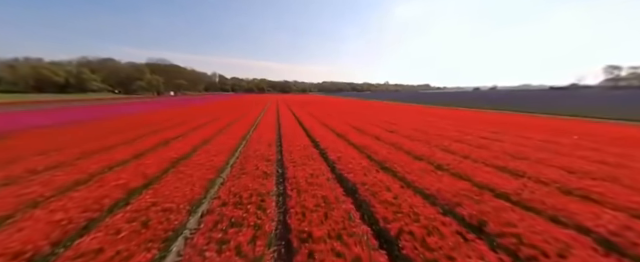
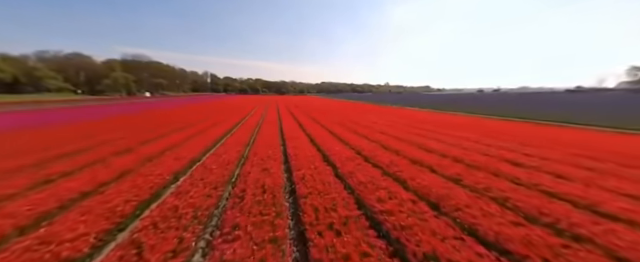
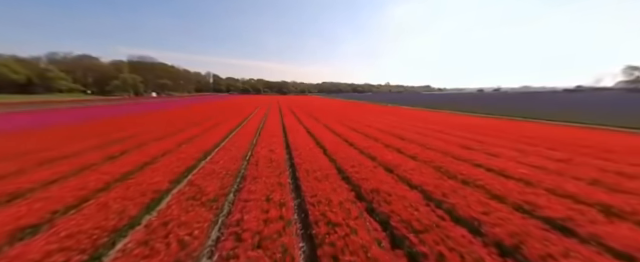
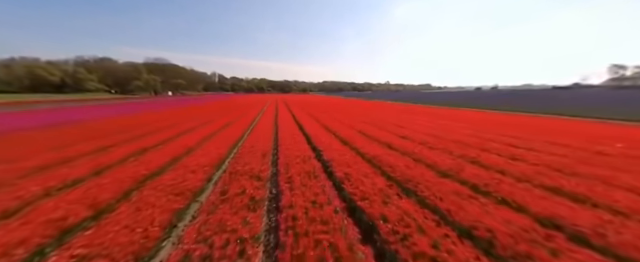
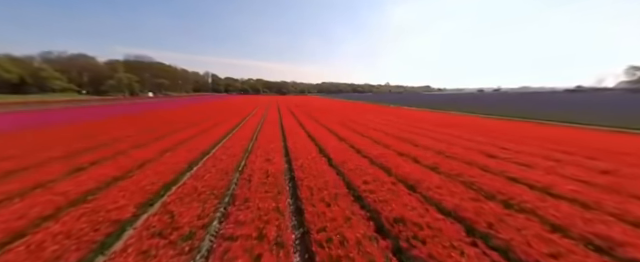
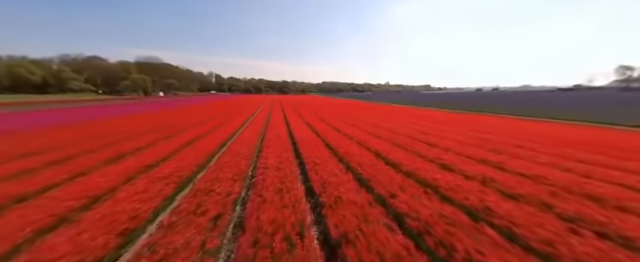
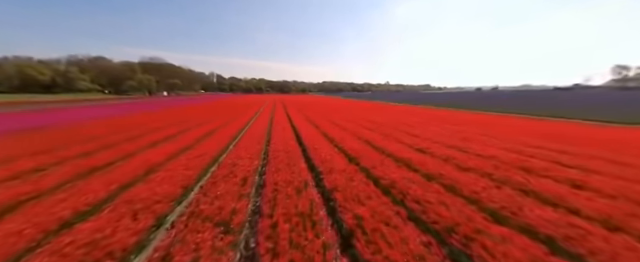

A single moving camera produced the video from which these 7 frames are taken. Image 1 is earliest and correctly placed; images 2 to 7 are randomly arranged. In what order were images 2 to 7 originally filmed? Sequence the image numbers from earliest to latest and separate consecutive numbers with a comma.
4, 7, 6, 3, 5, 2
